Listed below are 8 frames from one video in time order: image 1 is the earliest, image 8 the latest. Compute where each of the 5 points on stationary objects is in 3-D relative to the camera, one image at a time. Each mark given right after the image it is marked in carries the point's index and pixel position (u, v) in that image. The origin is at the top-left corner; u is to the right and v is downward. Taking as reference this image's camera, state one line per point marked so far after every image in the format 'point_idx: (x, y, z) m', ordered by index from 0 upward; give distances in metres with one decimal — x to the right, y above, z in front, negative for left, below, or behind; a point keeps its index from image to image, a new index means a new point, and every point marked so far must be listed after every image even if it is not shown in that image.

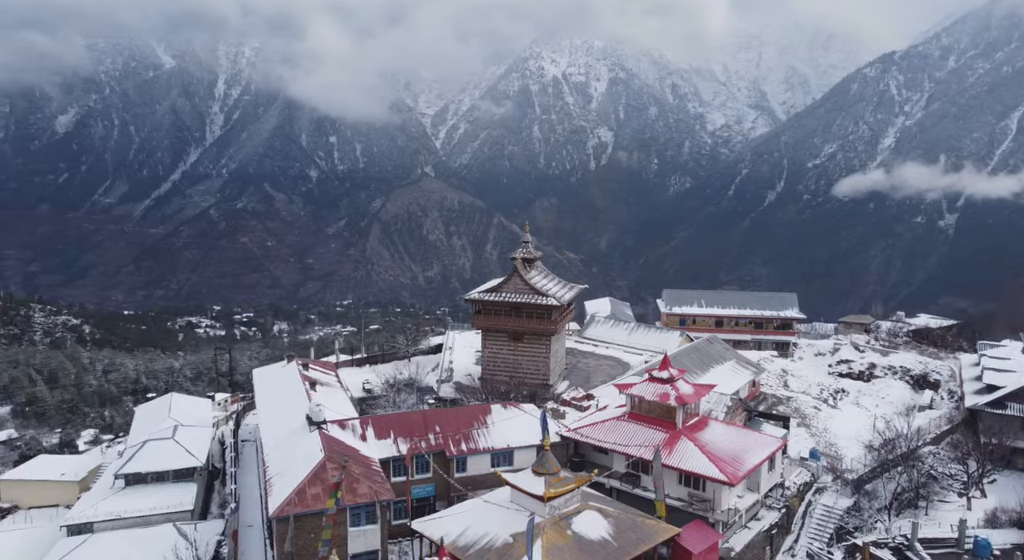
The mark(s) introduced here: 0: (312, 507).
0: (-4.4, -5.2, +17.4) m
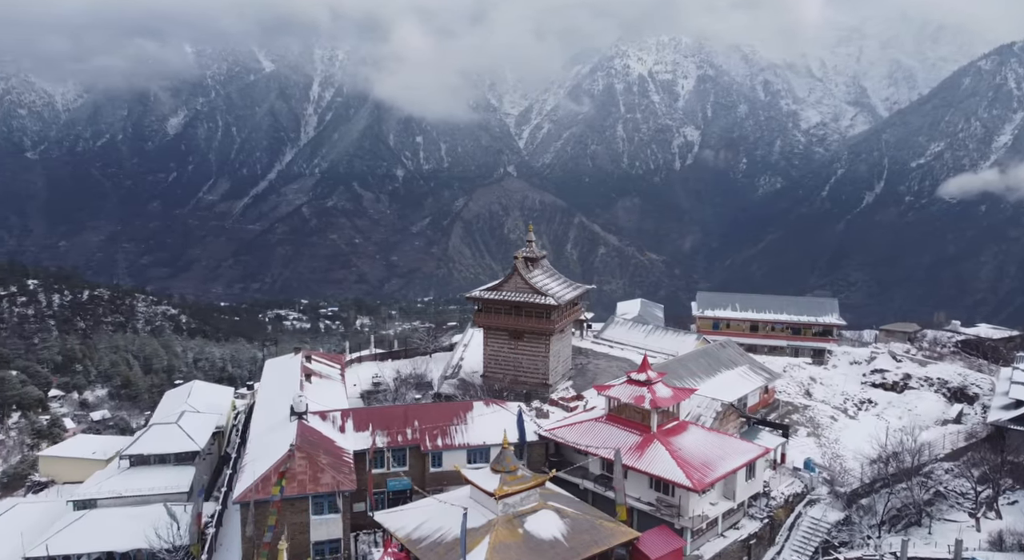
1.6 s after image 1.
0: (-5.6, -5.2, +18.4) m
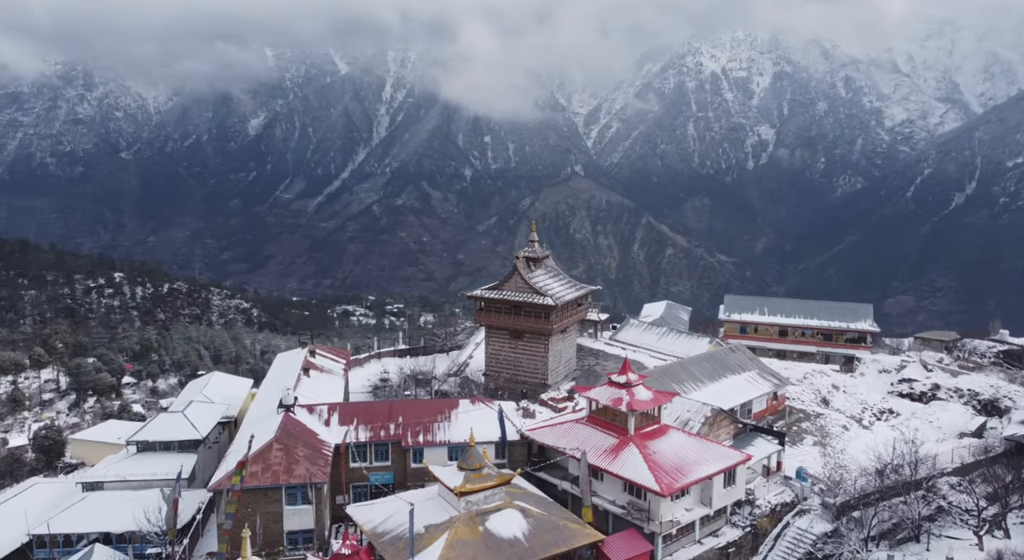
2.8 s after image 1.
0: (-6.5, -5.1, +19.3) m
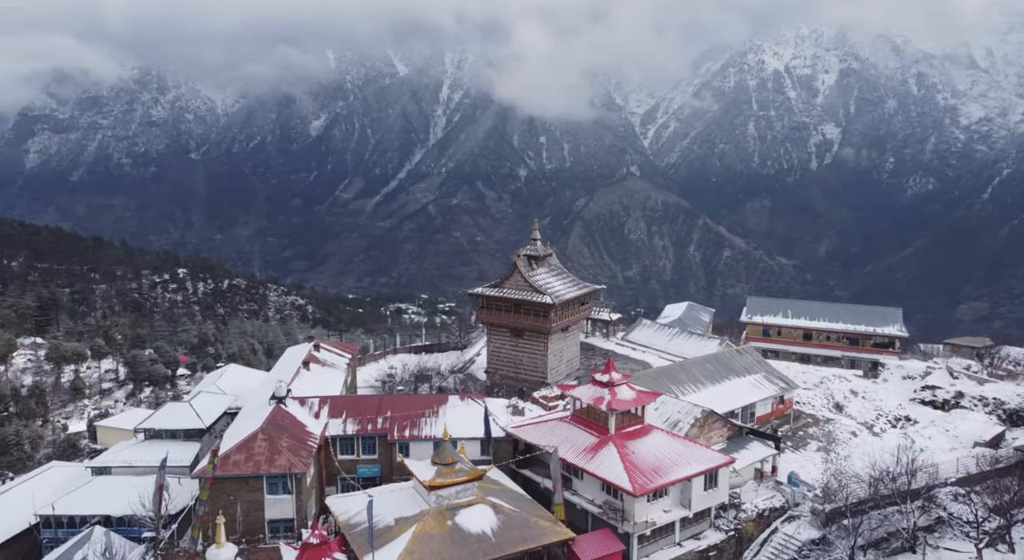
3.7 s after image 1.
0: (-7.2, -4.9, +20.0) m
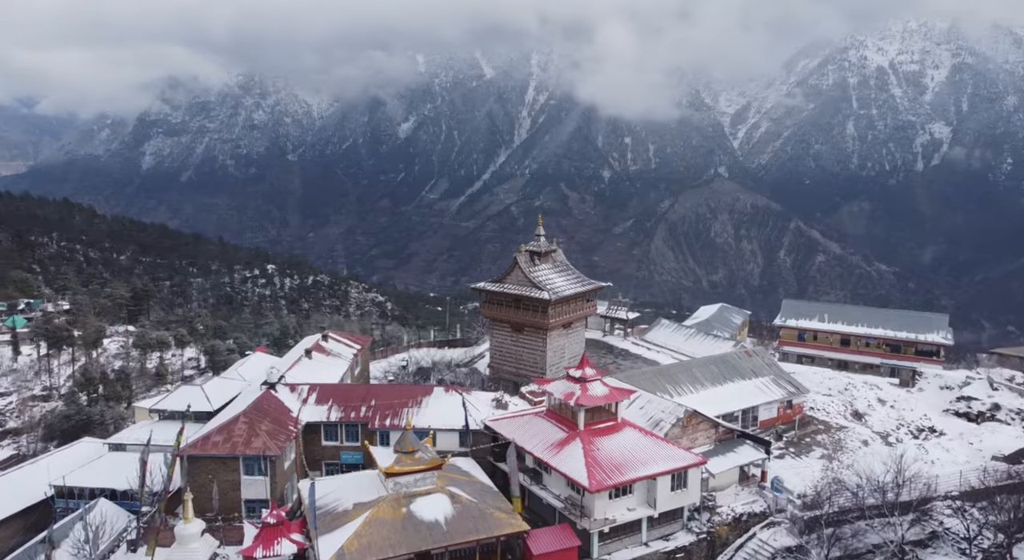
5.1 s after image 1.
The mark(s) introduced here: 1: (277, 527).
0: (-8.2, -4.6, +21.0) m
1: (-5.7, -6.0, +18.9) m
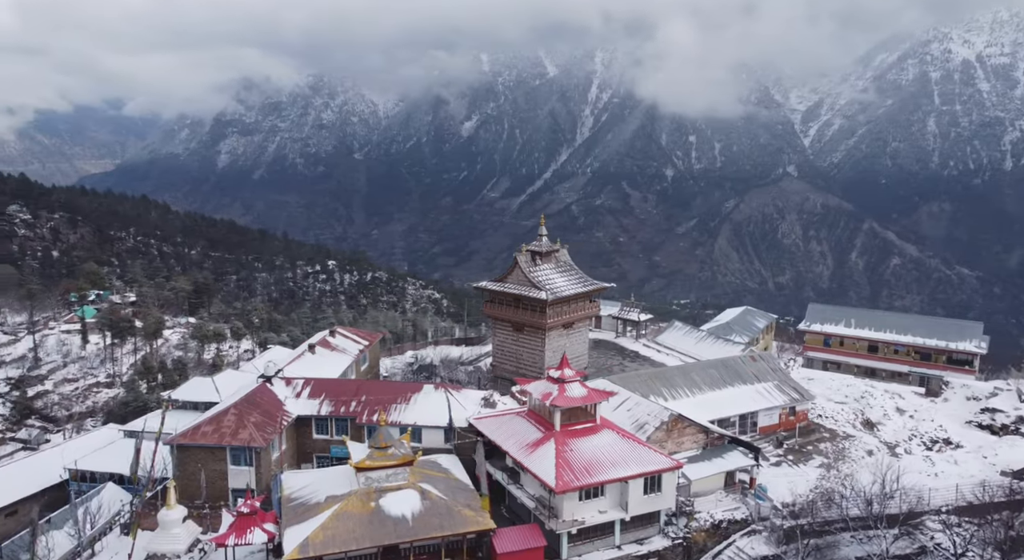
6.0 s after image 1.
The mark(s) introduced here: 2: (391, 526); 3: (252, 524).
0: (-8.9, -4.5, +21.9) m
1: (-6.6, -5.9, +19.5) m
2: (-3.0, -6.1, +19.2) m
3: (-6.5, -6.1, +19.3) m
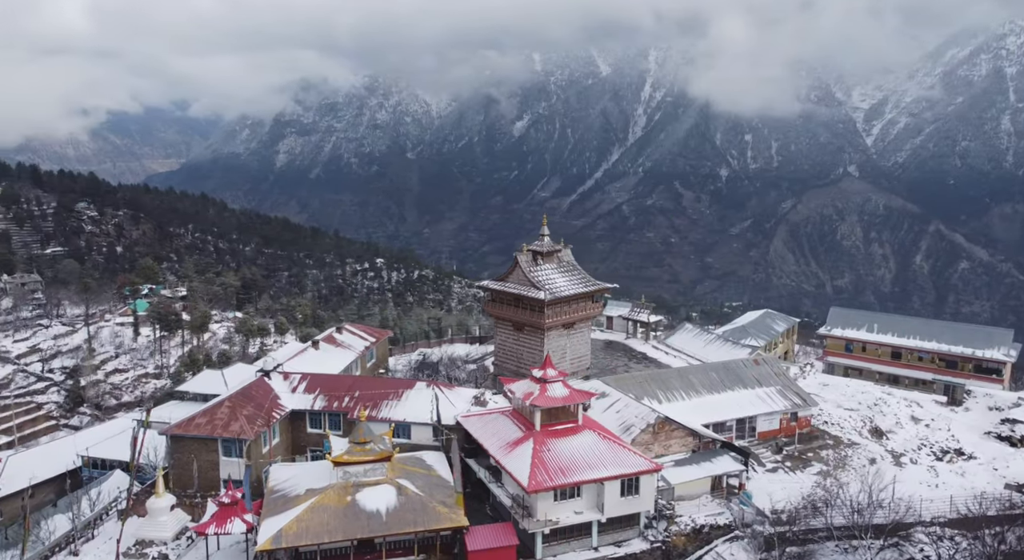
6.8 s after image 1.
0: (-9.4, -4.4, +22.6) m
1: (-7.3, -5.8, +20.1) m
2: (-3.7, -6.0, +19.5) m
3: (-7.2, -6.0, +19.9) m
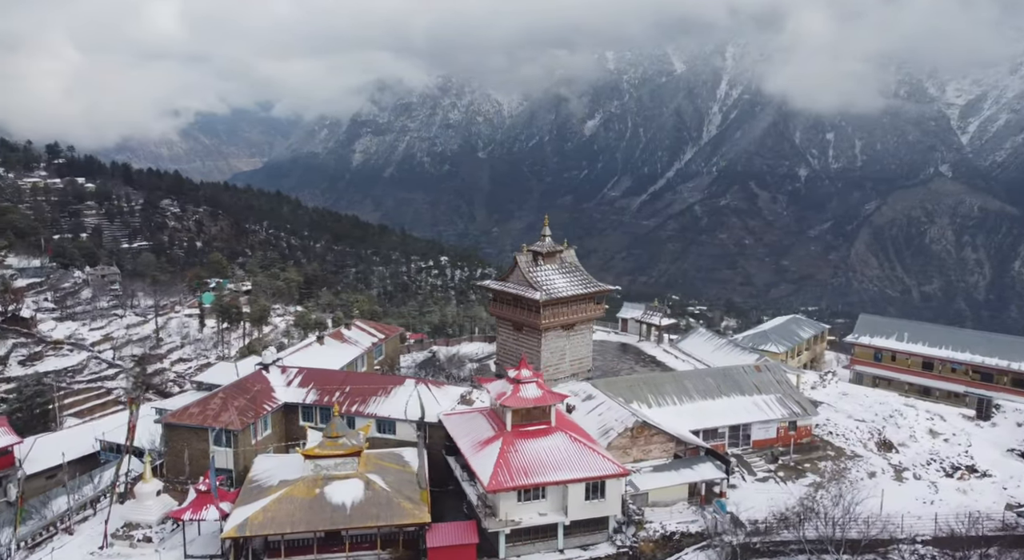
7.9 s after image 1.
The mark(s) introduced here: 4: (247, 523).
0: (-10.0, -4.2, +23.6) m
1: (-8.2, -5.7, +20.8) m
2: (-4.7, -5.9, +19.9) m
3: (-8.1, -5.9, +20.6) m
4: (-6.7, -6.1, +19.5) m
